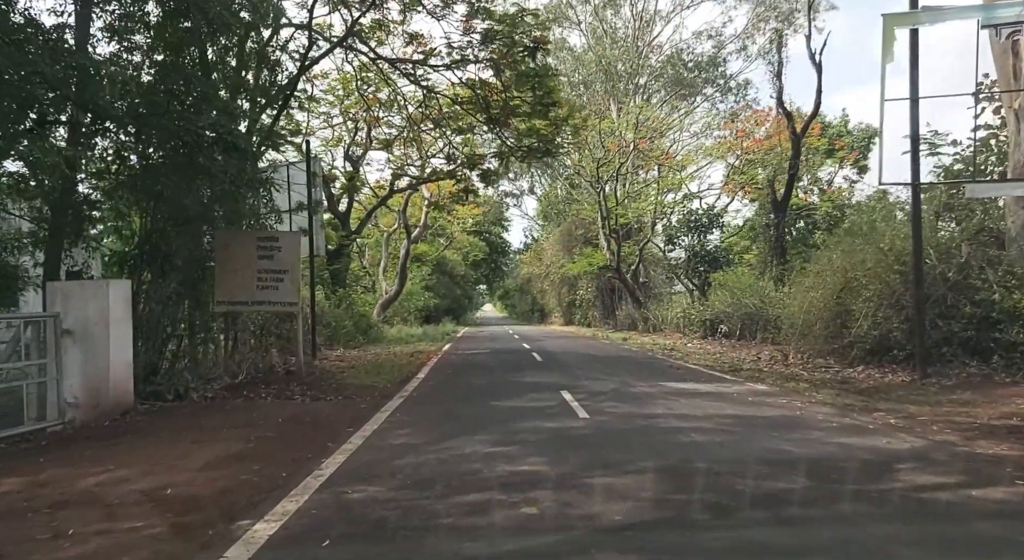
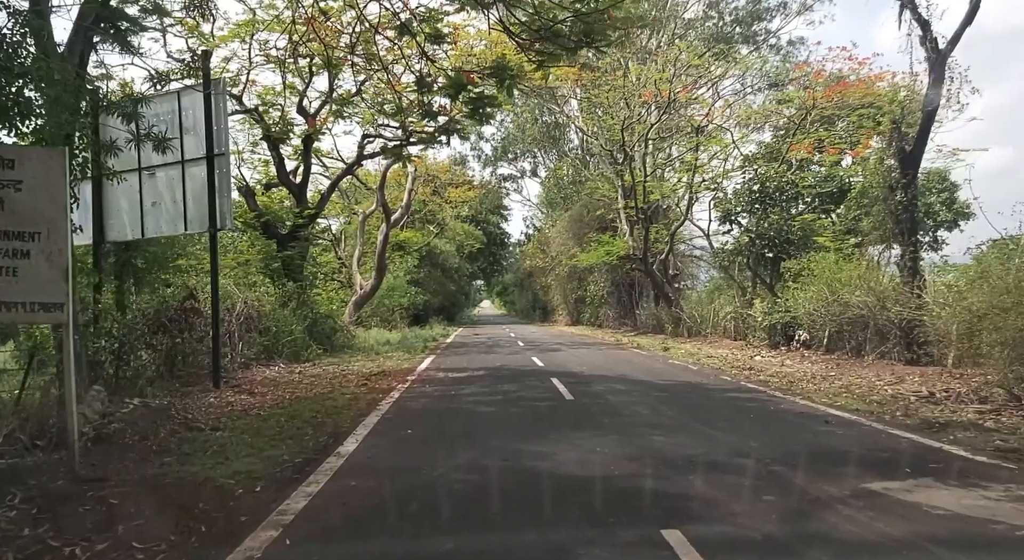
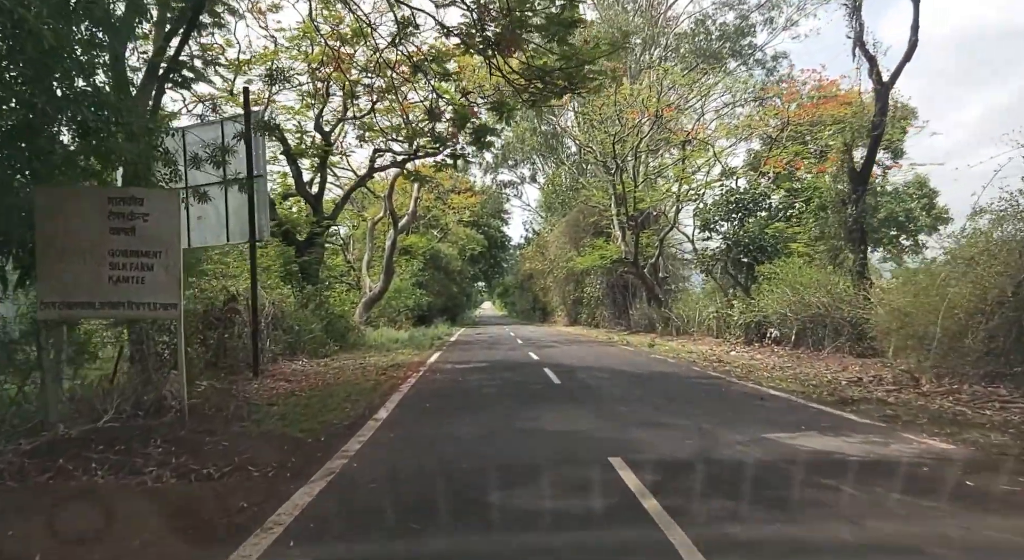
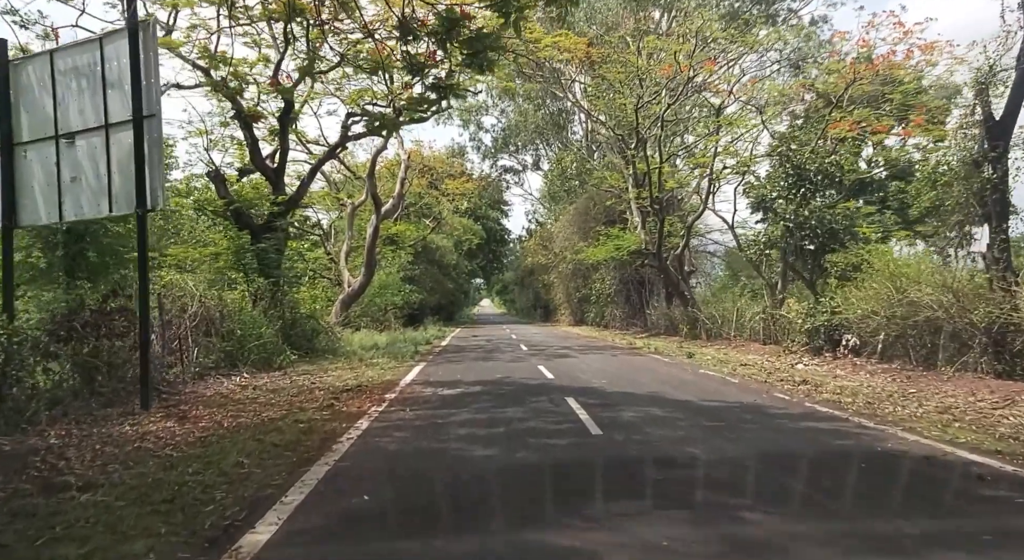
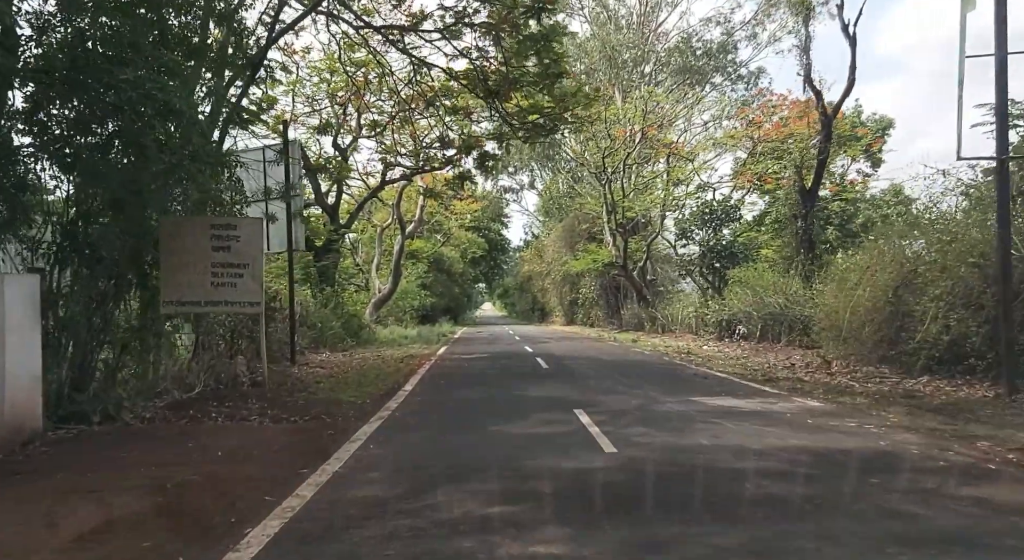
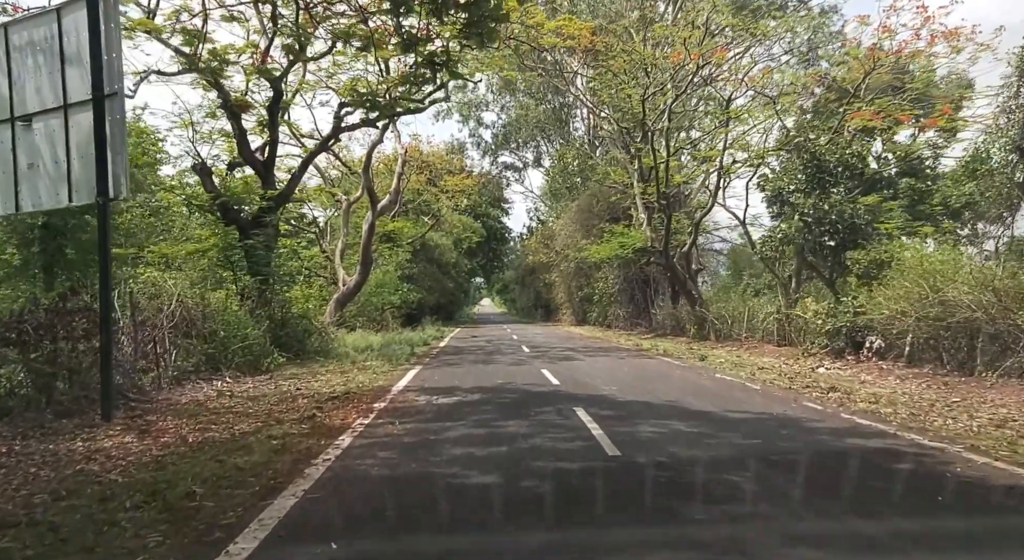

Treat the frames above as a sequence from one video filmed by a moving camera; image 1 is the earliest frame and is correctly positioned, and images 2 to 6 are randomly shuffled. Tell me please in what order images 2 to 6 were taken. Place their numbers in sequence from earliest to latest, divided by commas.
5, 3, 2, 4, 6
